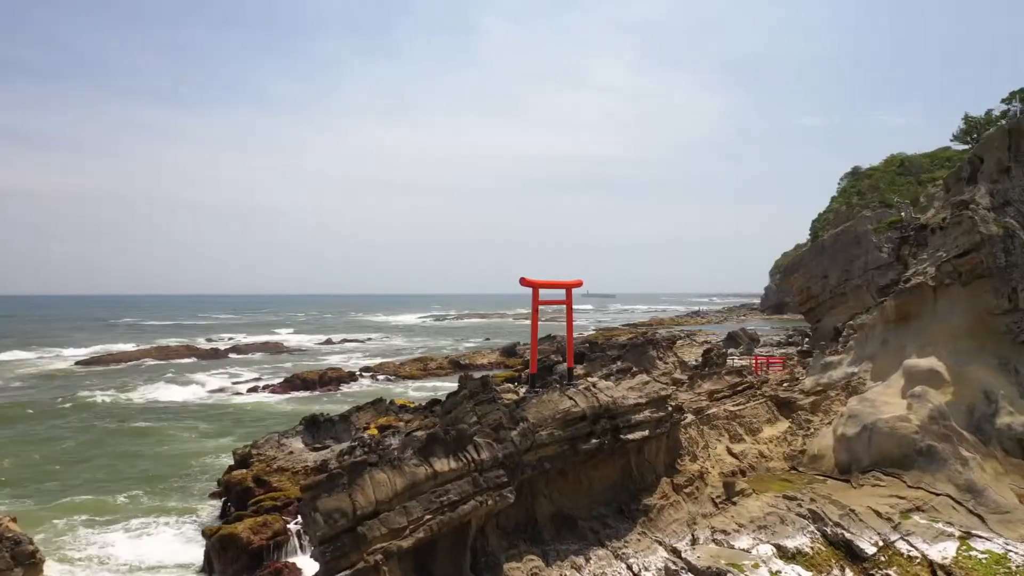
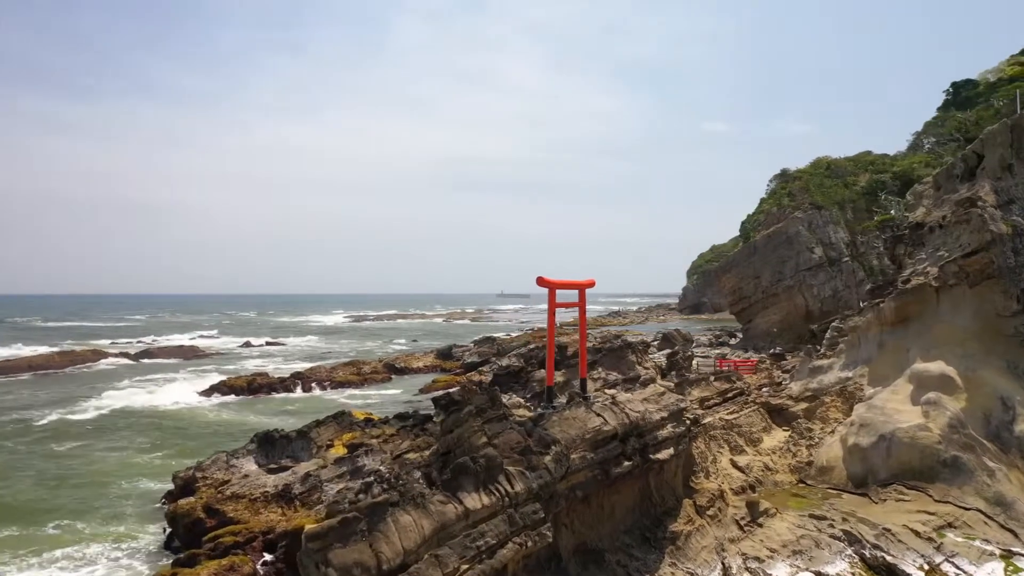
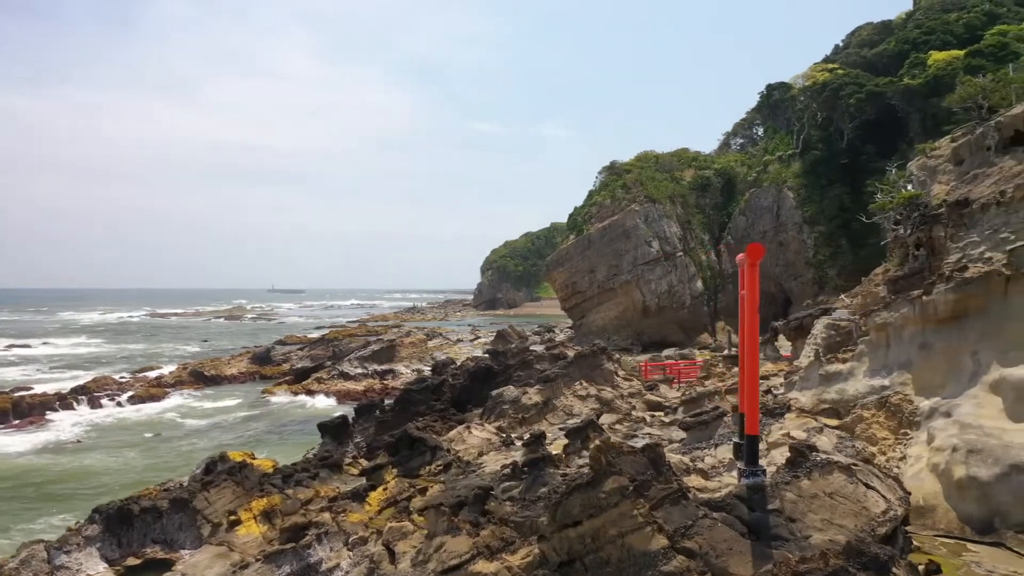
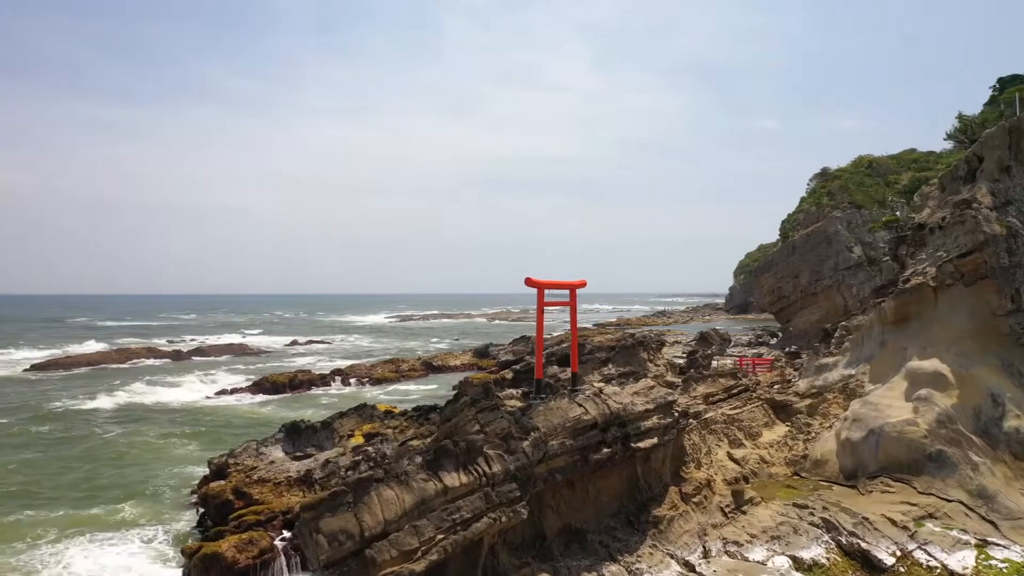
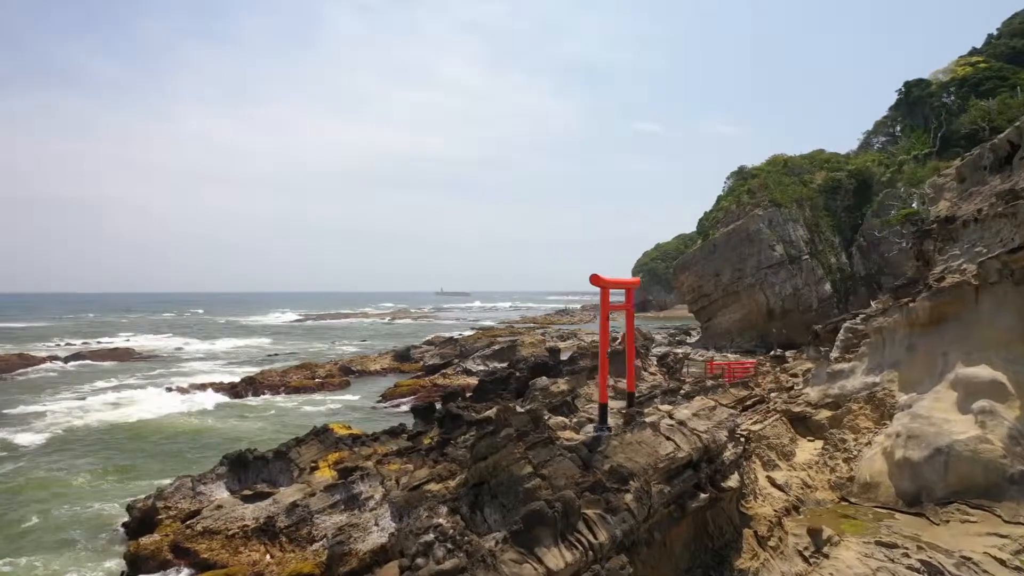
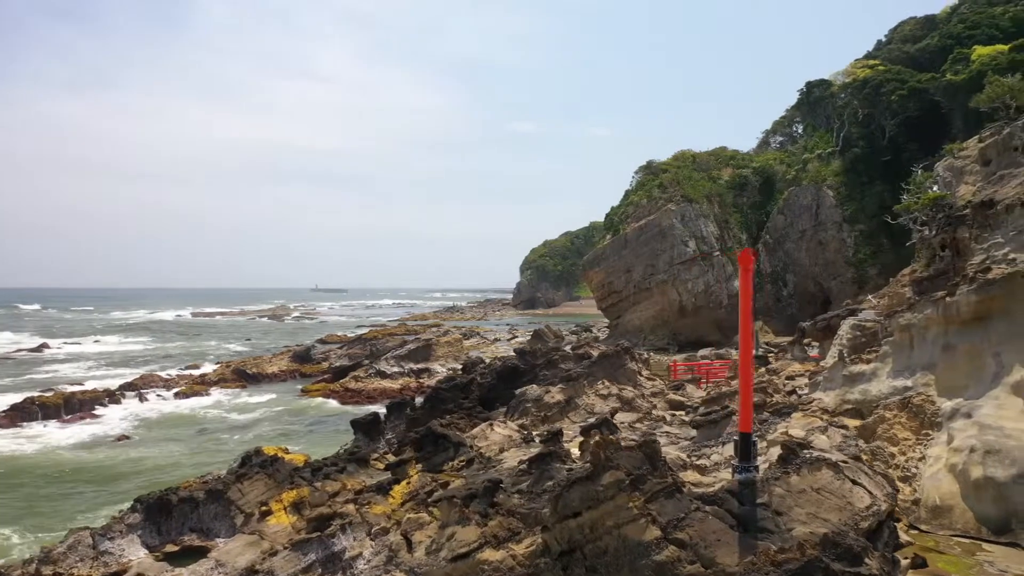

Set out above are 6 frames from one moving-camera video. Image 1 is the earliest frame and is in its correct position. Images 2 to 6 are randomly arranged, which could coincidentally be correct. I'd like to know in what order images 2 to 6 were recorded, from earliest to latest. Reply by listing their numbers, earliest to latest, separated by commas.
4, 2, 5, 6, 3
